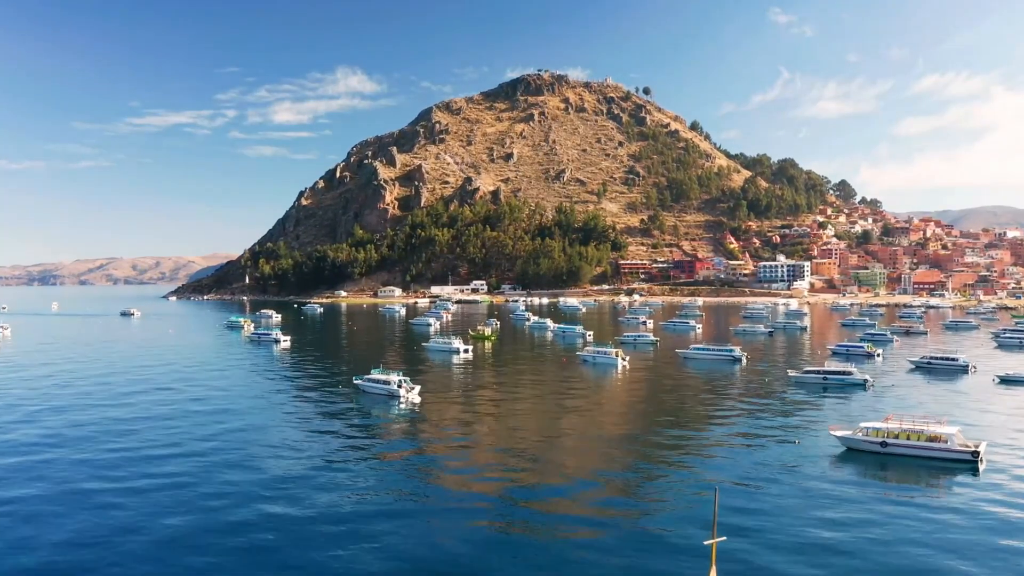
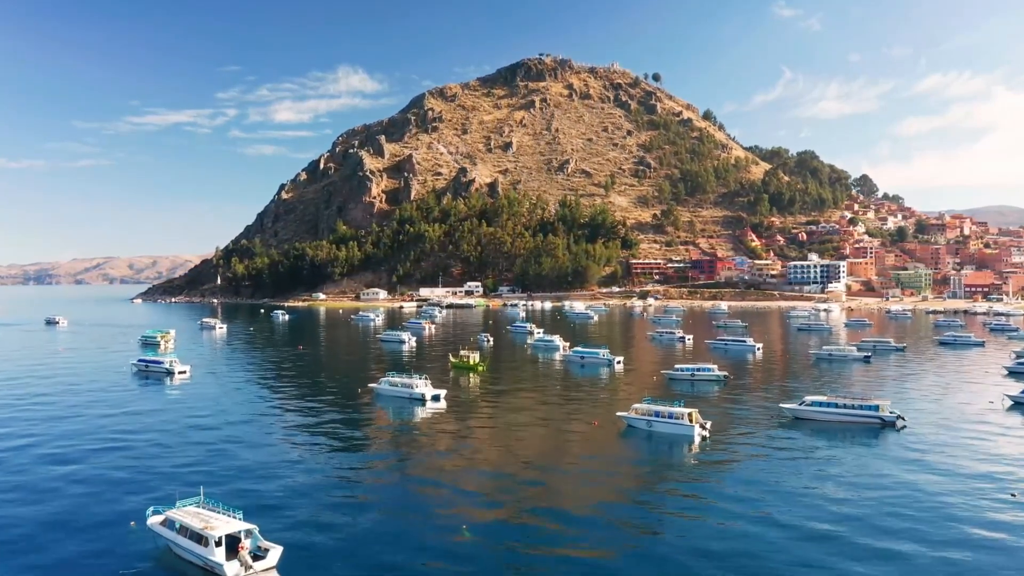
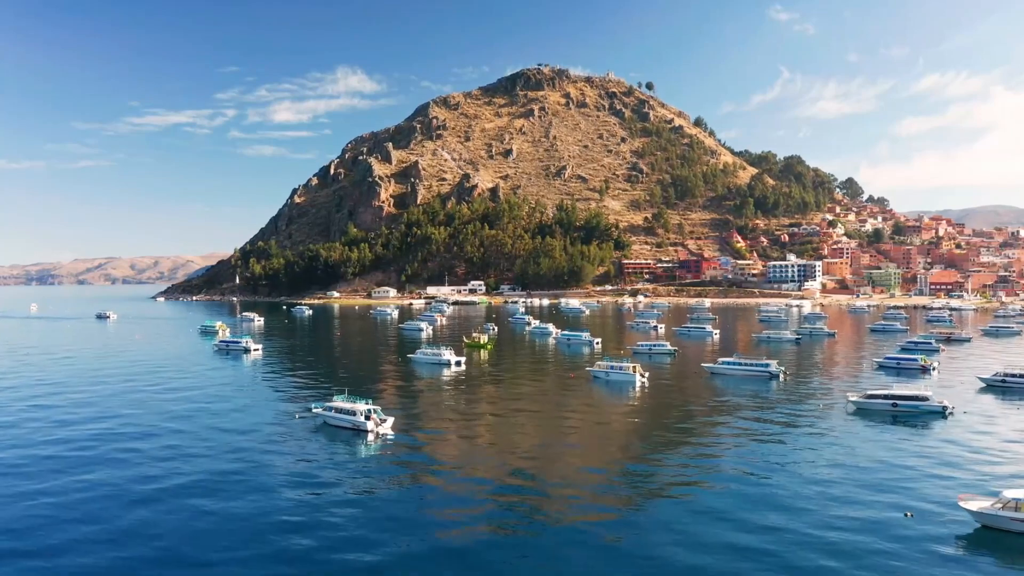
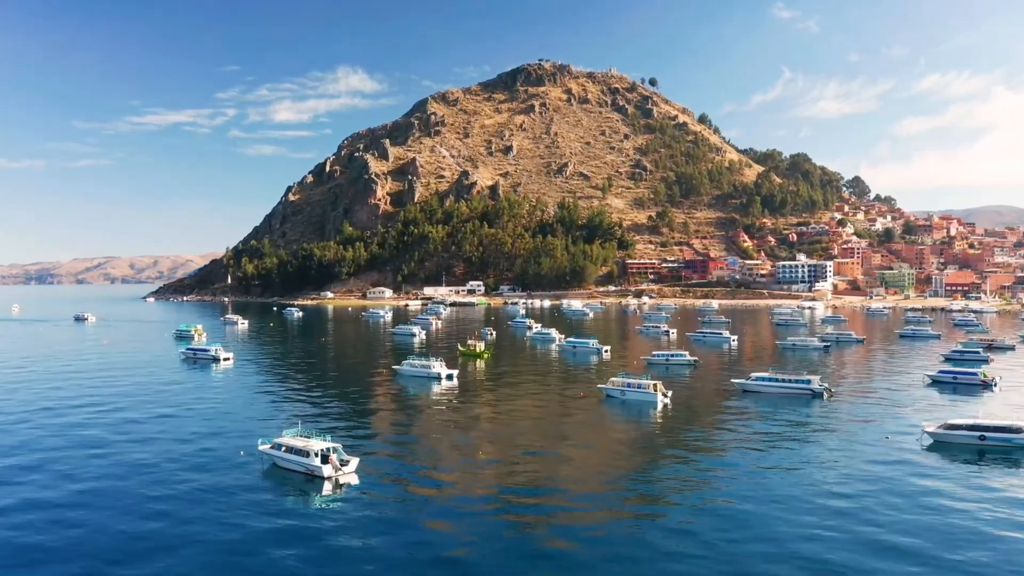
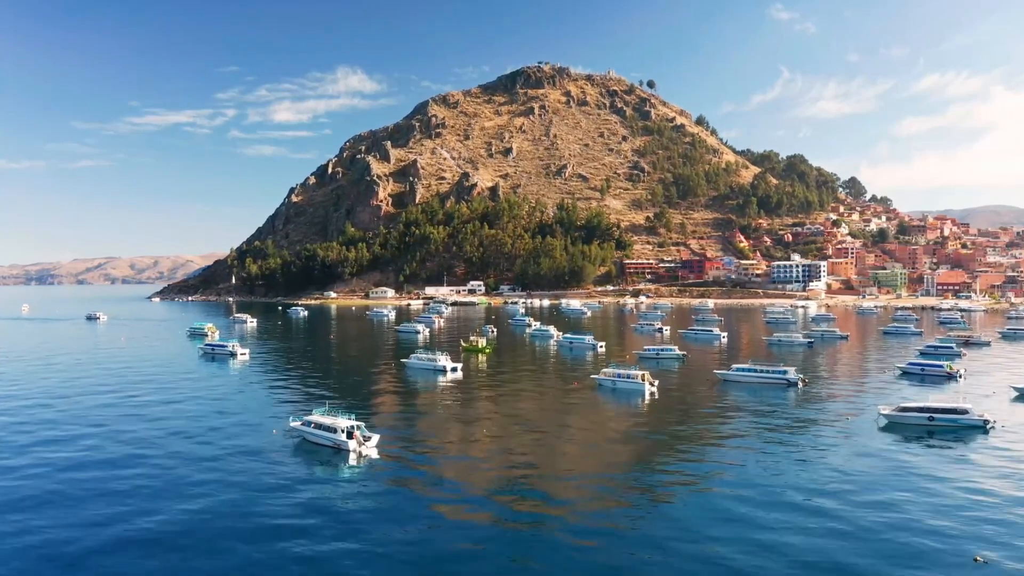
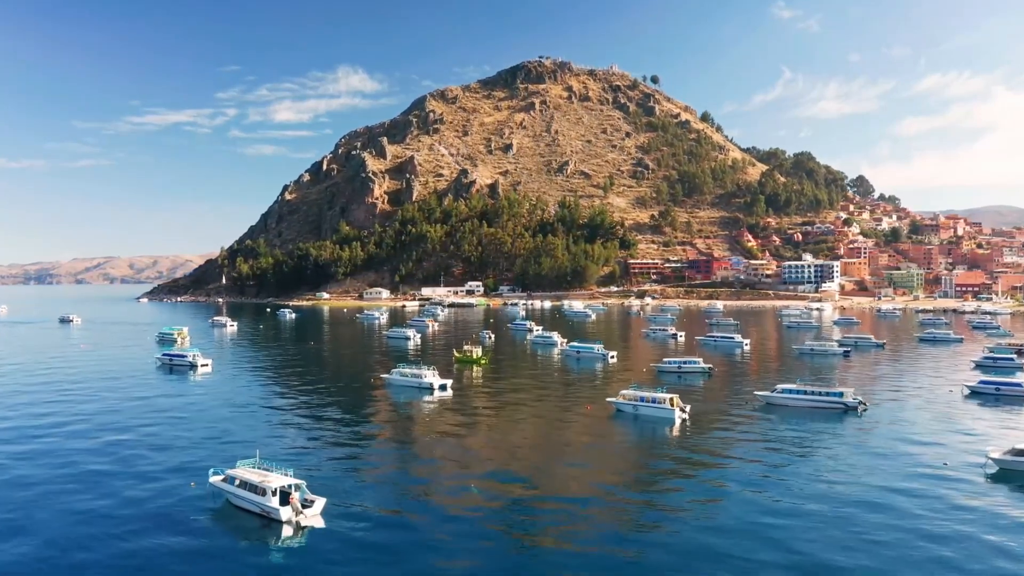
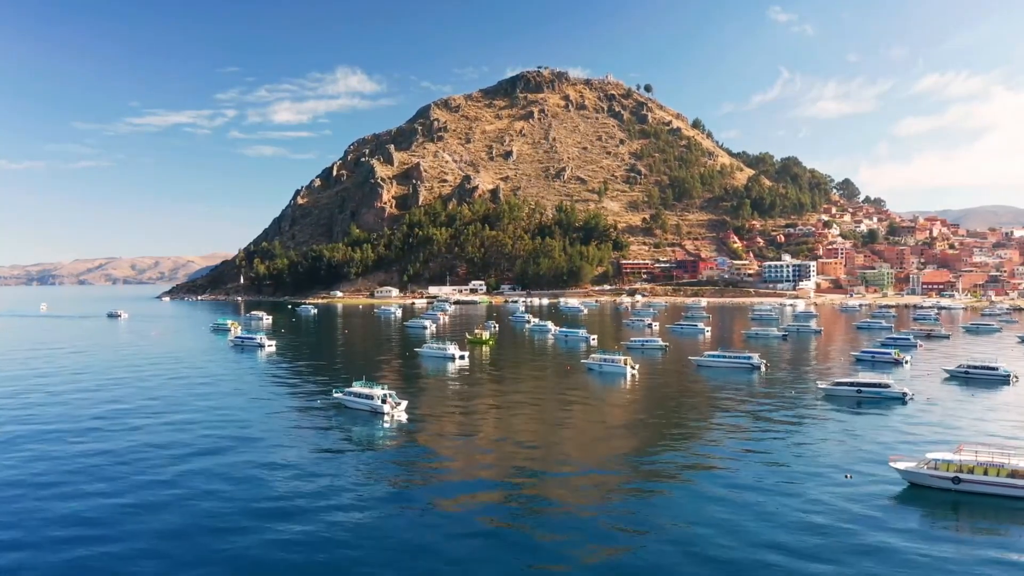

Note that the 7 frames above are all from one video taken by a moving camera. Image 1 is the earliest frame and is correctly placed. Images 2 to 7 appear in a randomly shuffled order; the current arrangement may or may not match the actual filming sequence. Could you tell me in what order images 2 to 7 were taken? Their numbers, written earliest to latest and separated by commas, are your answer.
7, 3, 5, 4, 6, 2
